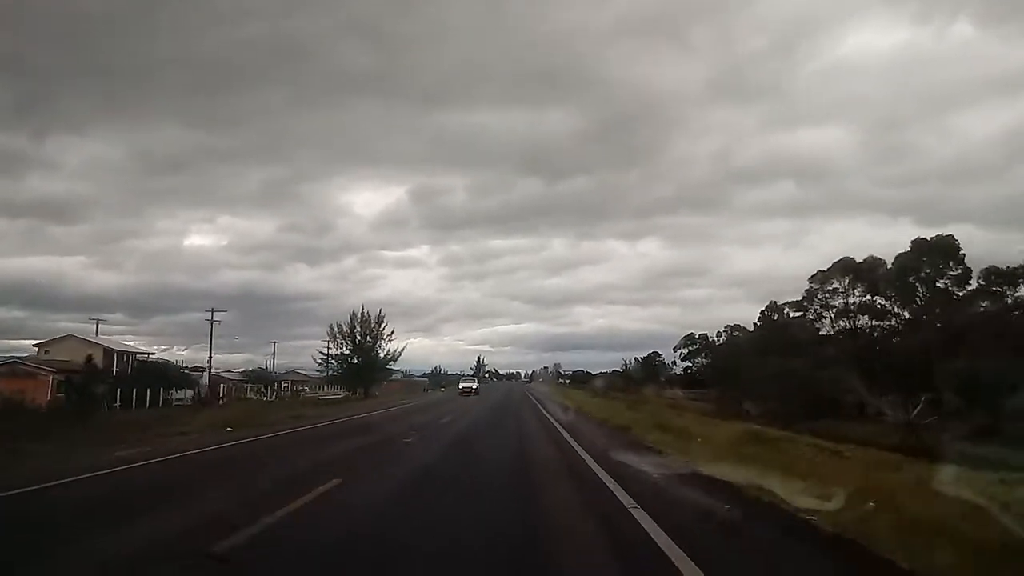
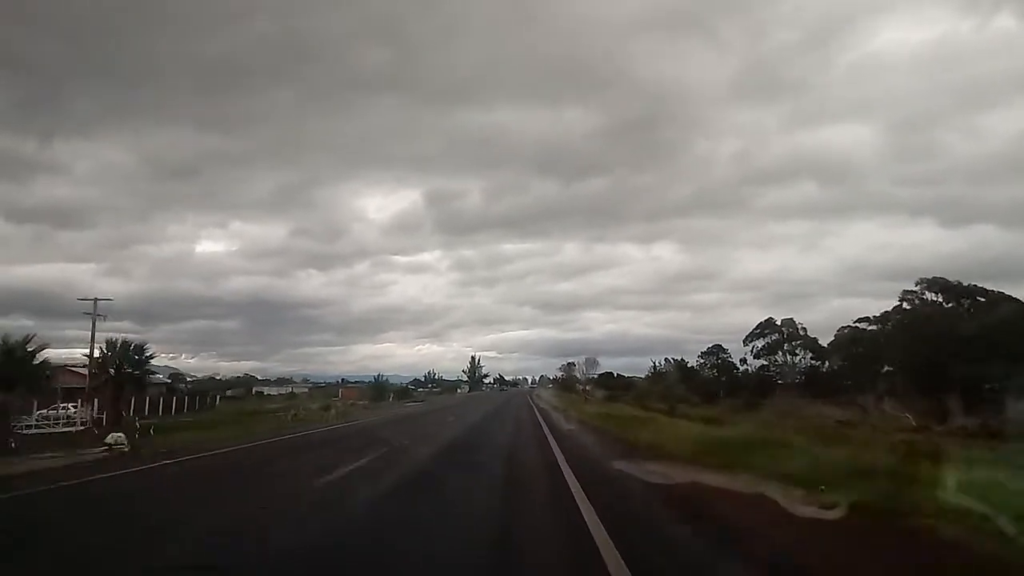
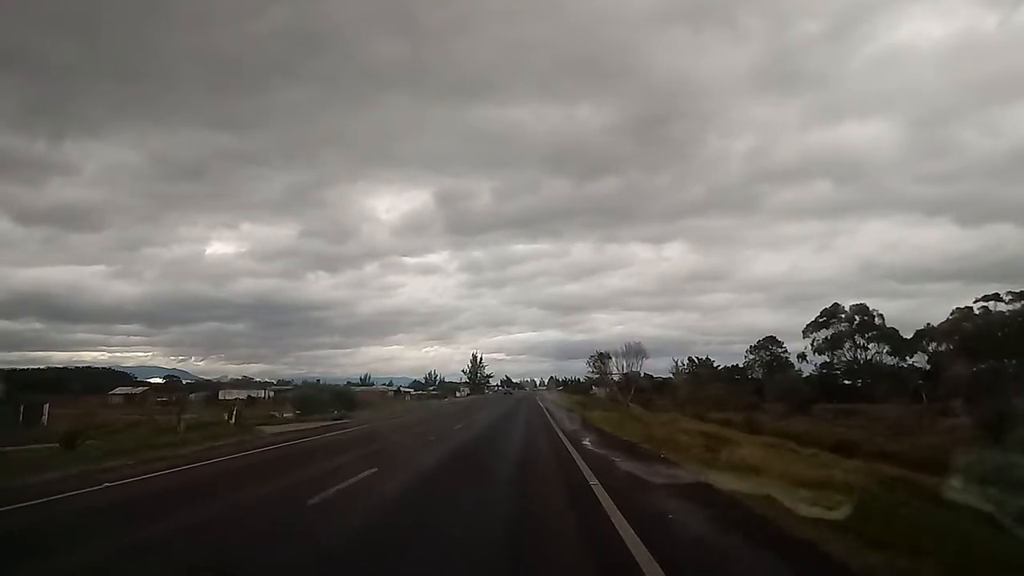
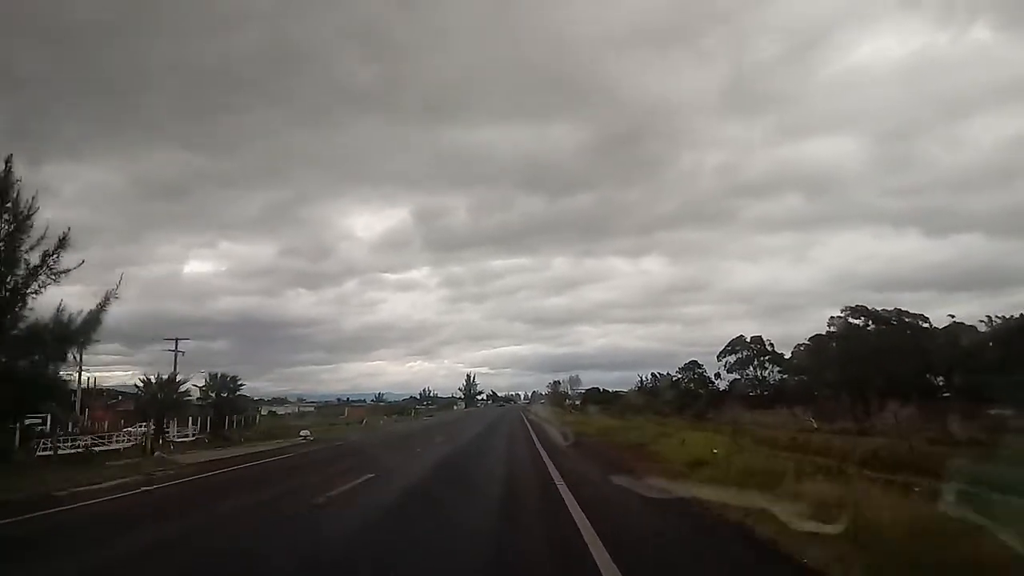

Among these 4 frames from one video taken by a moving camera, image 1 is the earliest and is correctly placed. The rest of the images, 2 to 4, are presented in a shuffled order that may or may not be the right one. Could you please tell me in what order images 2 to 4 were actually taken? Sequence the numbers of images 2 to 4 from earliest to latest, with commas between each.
4, 2, 3
